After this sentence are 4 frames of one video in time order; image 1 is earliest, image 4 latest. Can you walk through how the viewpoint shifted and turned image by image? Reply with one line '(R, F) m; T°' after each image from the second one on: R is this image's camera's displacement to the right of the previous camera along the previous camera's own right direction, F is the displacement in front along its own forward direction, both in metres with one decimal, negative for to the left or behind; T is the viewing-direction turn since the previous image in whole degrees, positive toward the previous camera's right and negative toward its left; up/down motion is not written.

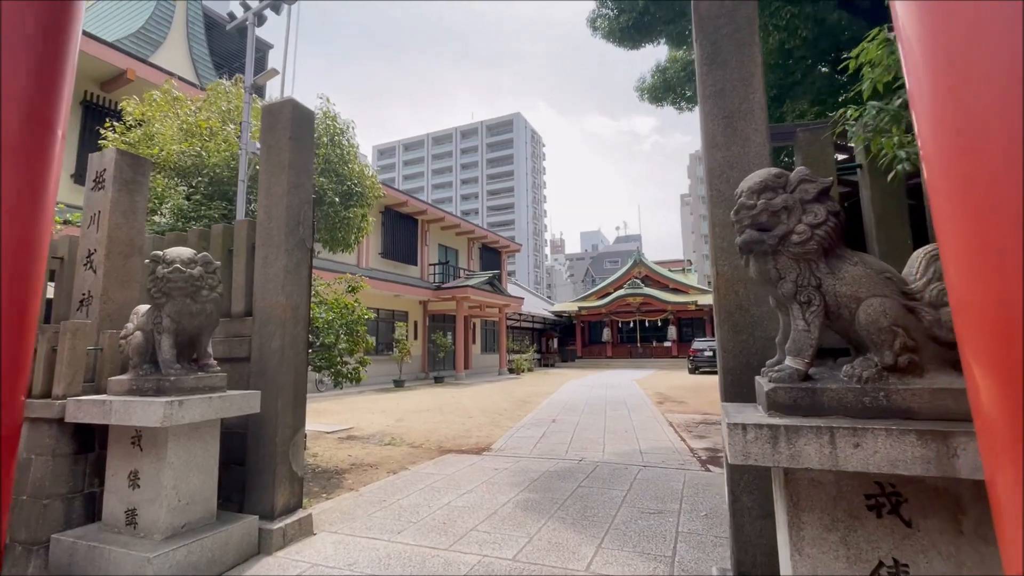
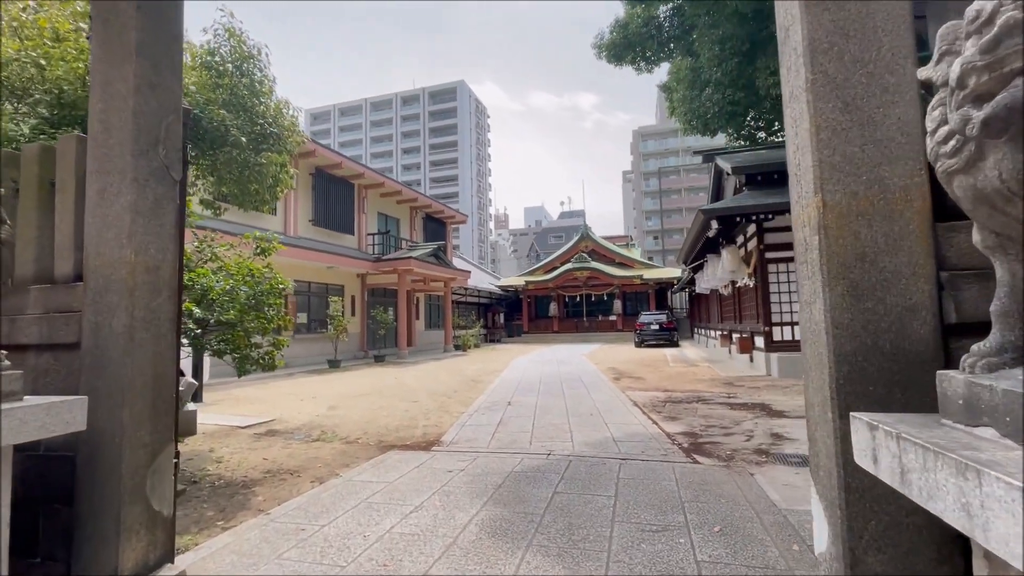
(-0.1, +0.9) m; +7°
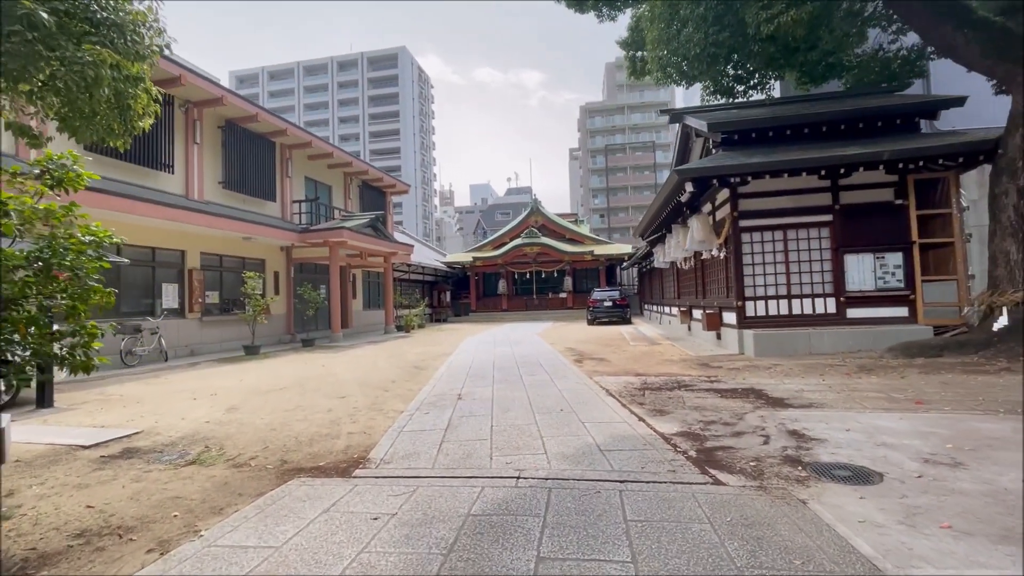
(-0.1, +1.3) m; +6°
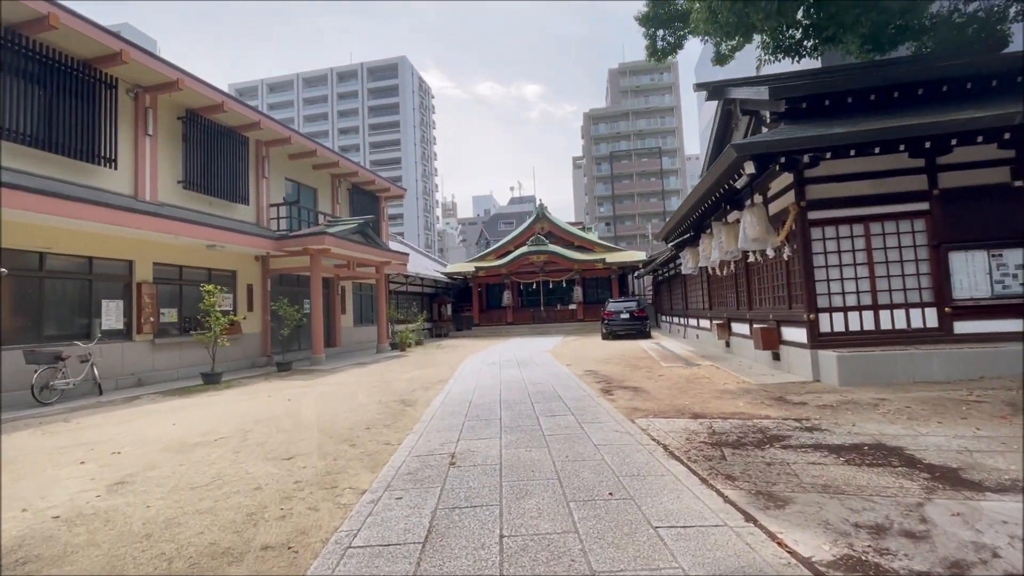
(-0.1, +1.8) m; 0°
